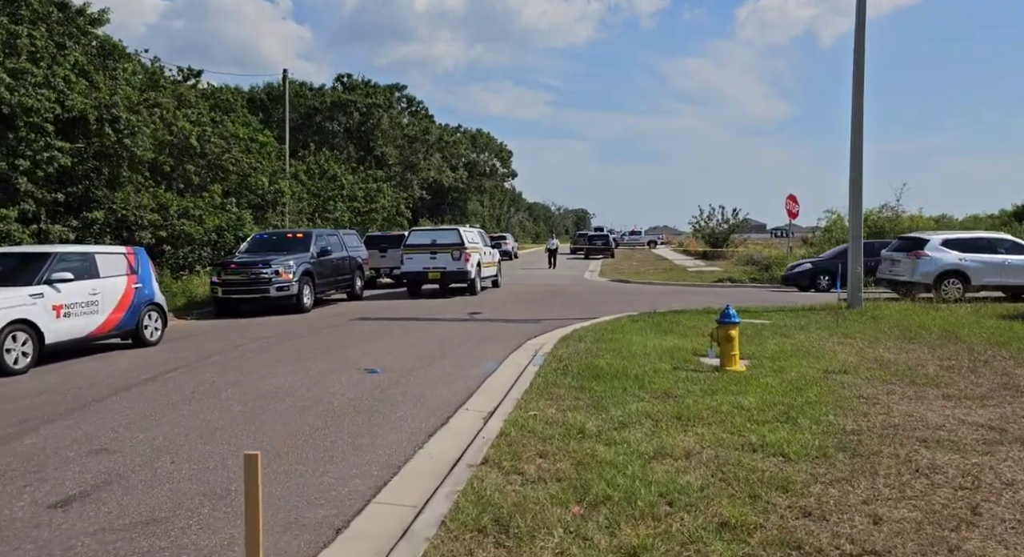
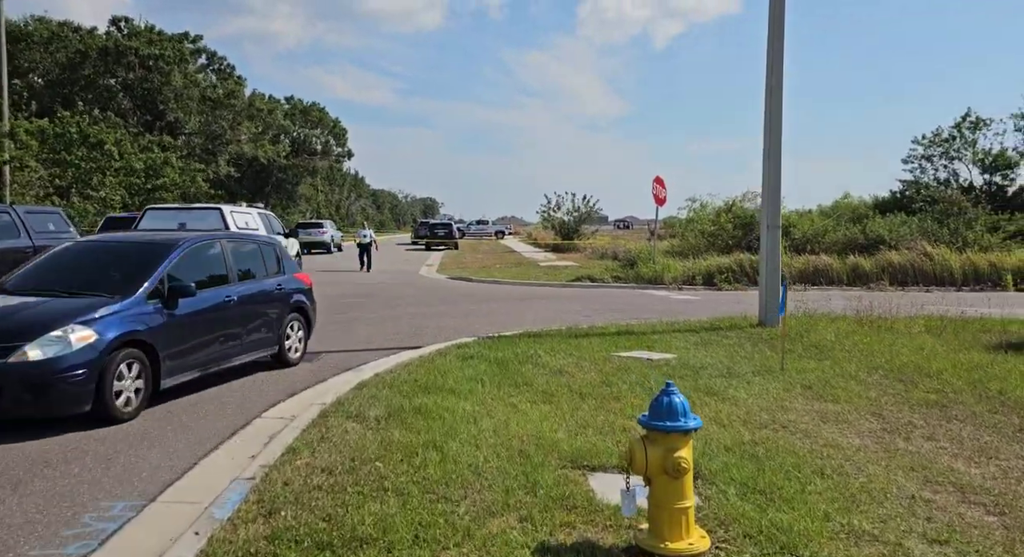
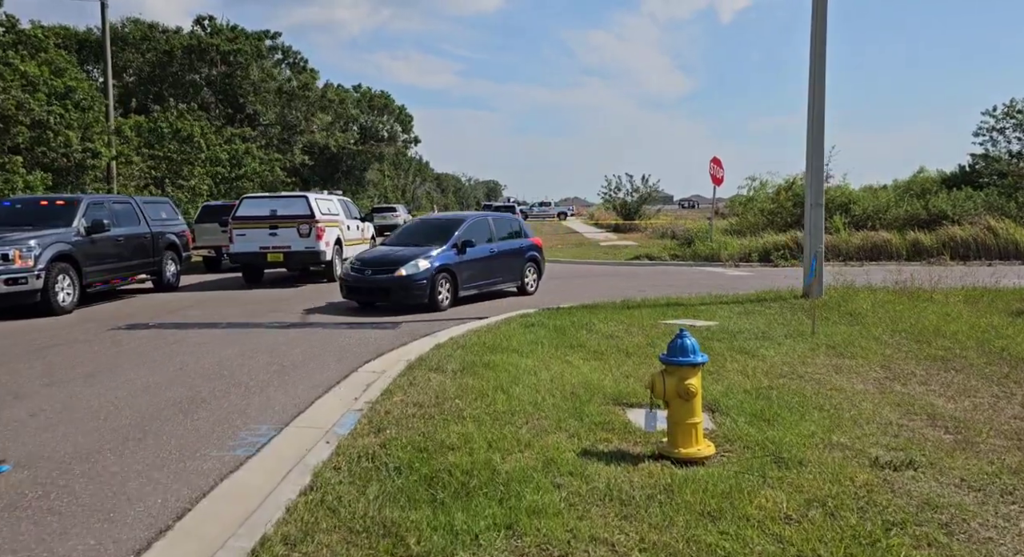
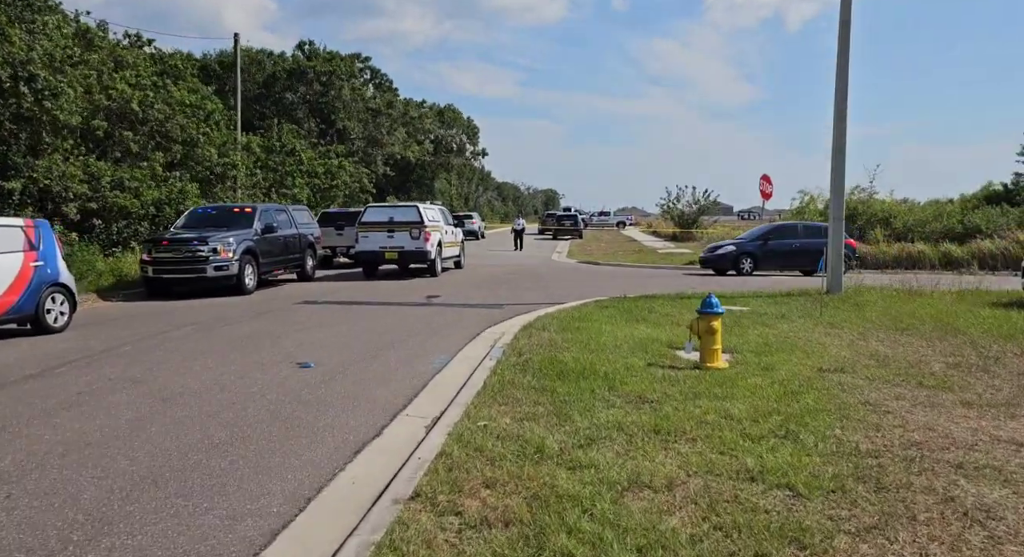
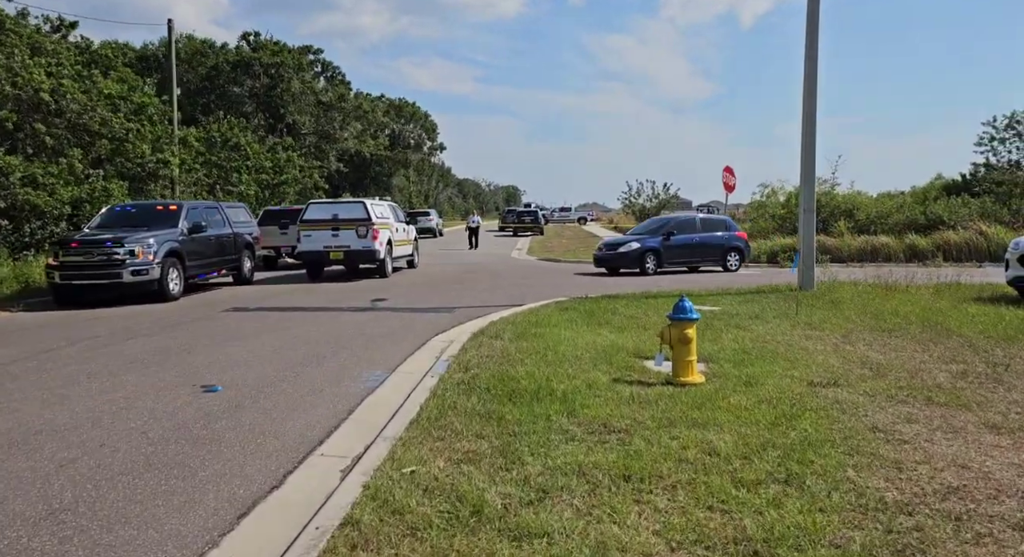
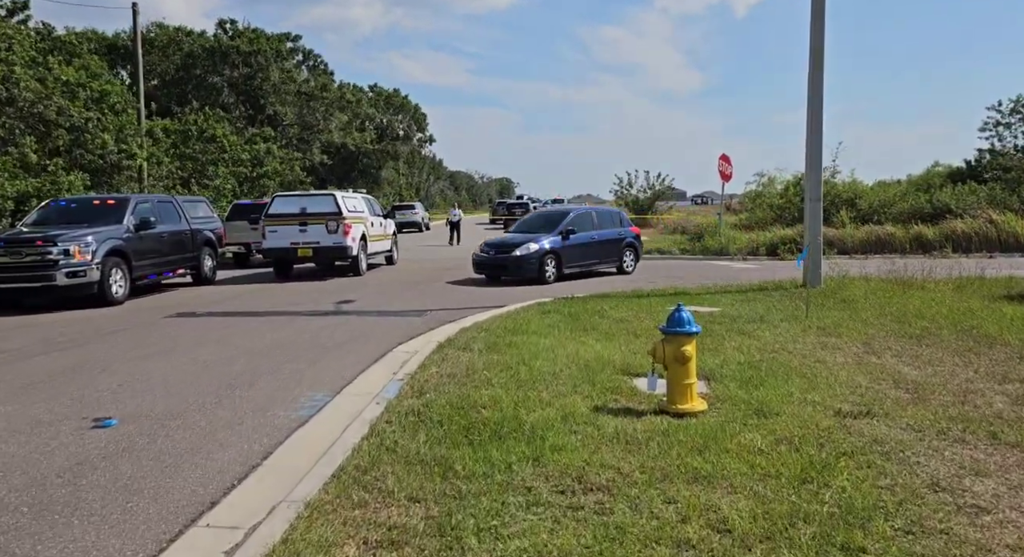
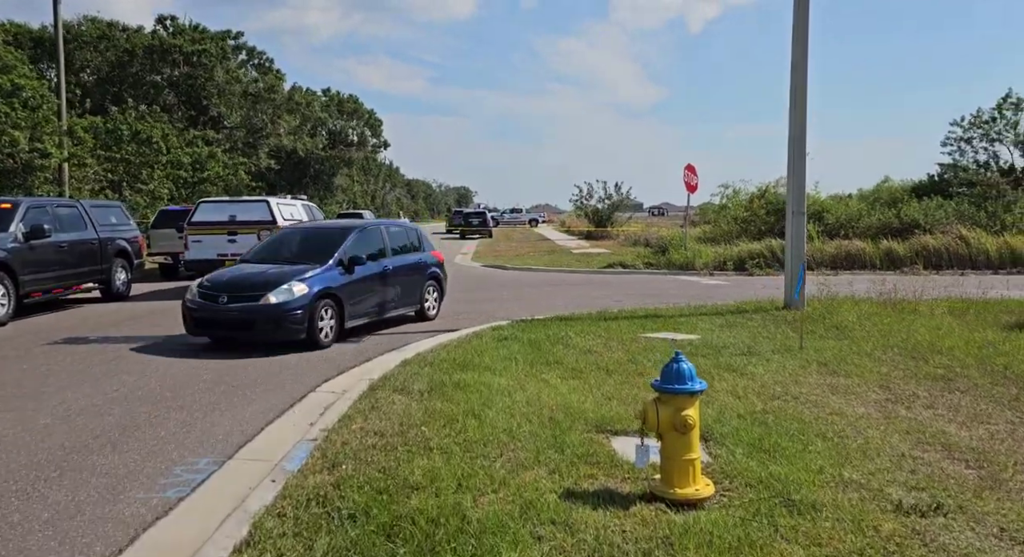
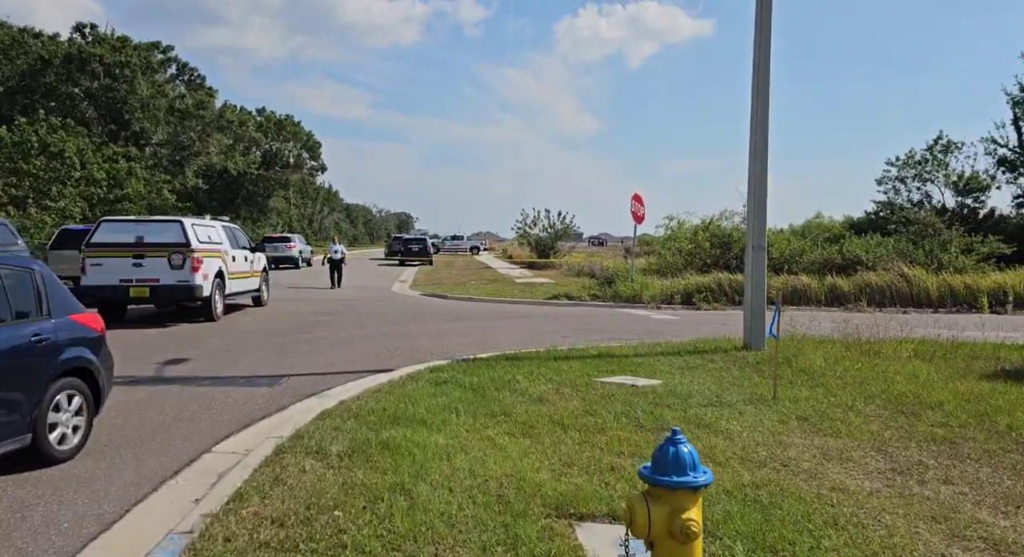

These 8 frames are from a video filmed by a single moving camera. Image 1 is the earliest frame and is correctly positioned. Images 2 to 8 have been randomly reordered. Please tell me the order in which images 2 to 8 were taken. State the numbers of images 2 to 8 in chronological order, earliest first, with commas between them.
4, 5, 6, 3, 7, 2, 8
